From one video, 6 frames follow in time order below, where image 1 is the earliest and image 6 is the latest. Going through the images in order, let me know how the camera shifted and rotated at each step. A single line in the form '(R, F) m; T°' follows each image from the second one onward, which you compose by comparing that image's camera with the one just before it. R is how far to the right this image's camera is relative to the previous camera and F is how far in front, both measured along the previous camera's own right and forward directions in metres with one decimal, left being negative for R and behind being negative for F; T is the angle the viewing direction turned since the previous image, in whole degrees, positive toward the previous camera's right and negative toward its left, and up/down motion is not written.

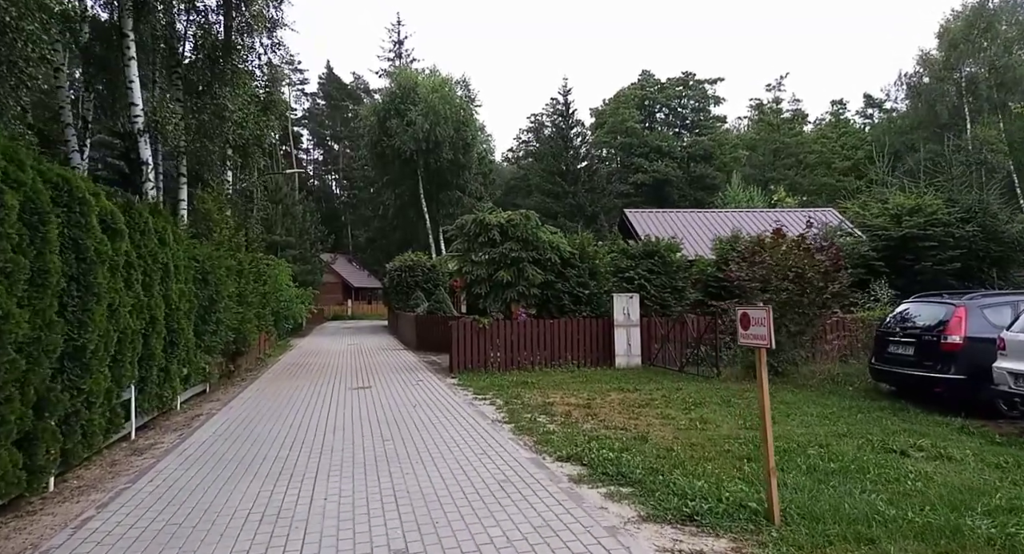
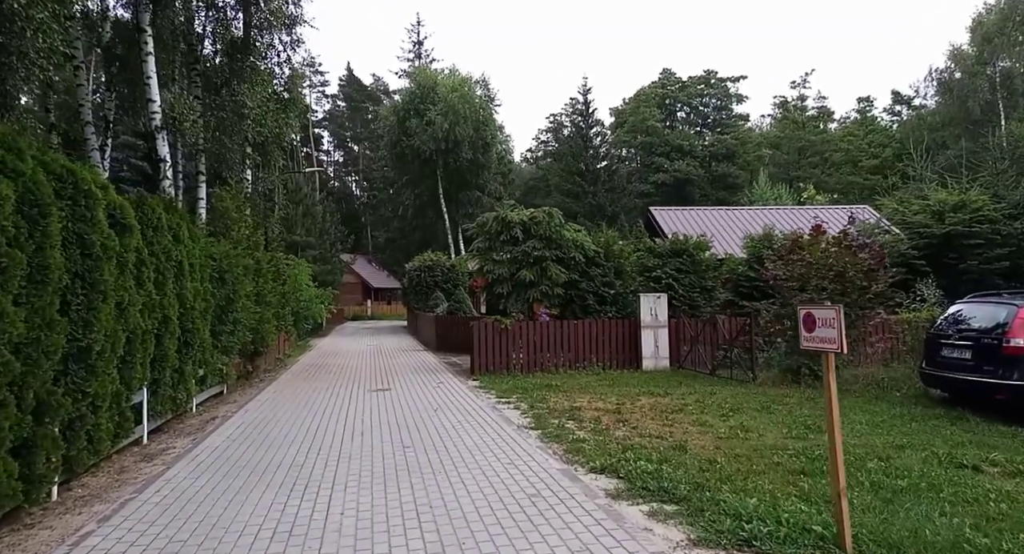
(-0.1, +0.5) m; -2°
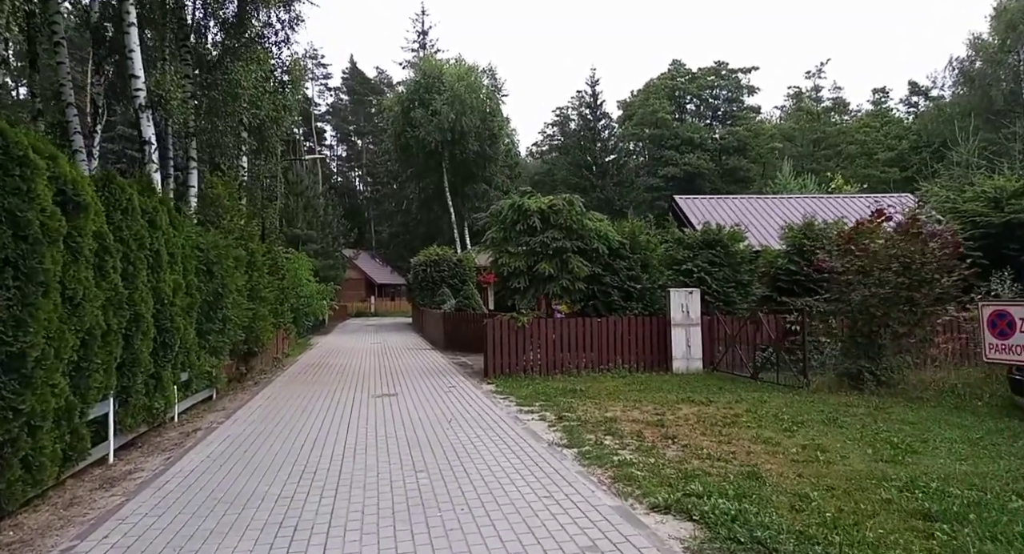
(-0.3, +1.4) m; 0°
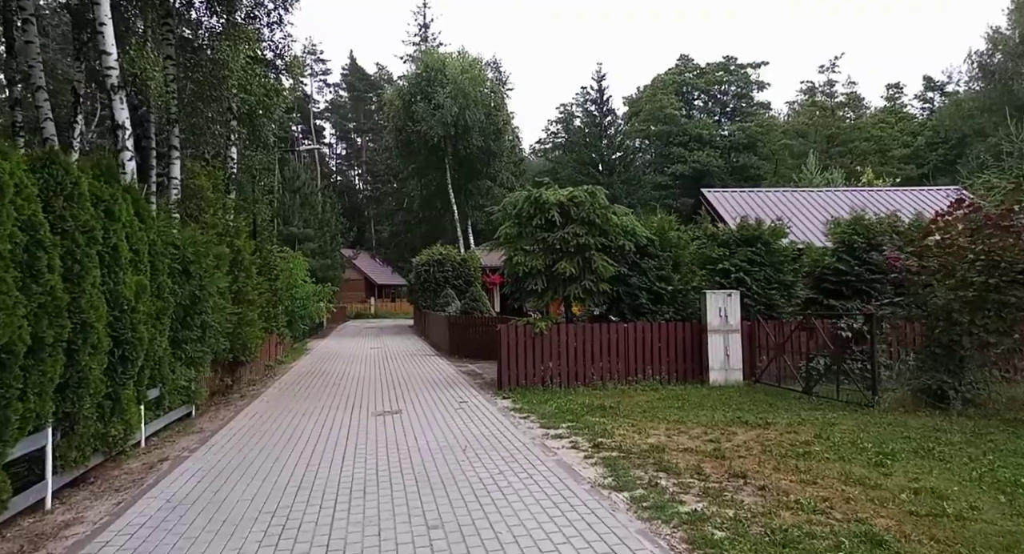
(-0.3, +1.5) m; 0°
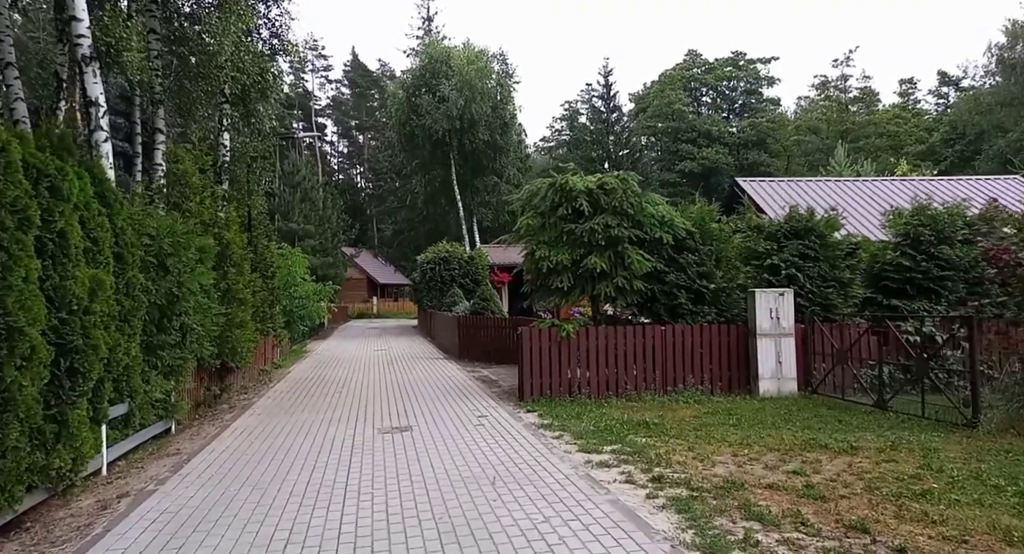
(-0.4, +1.5) m; 0°
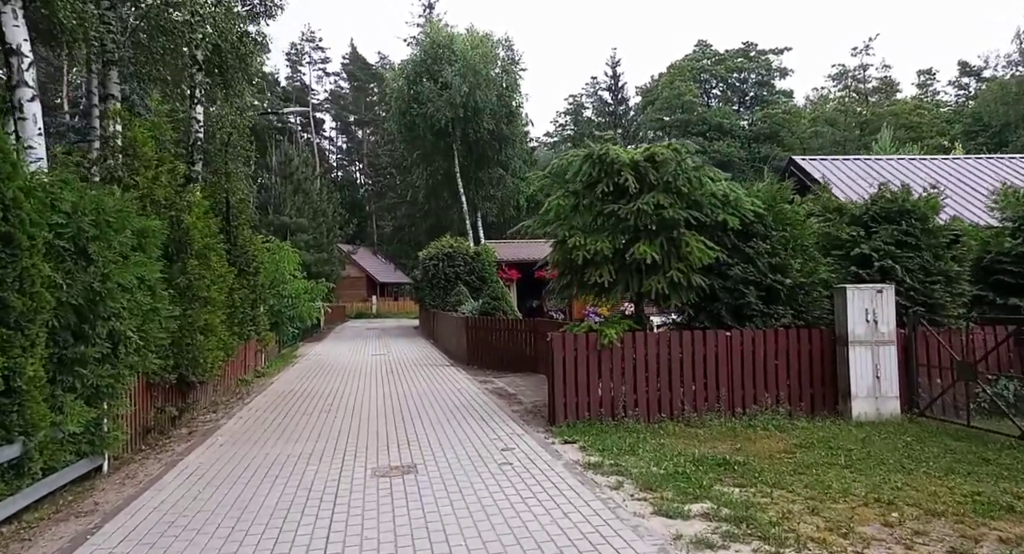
(-0.4, +2.3) m; 0°
